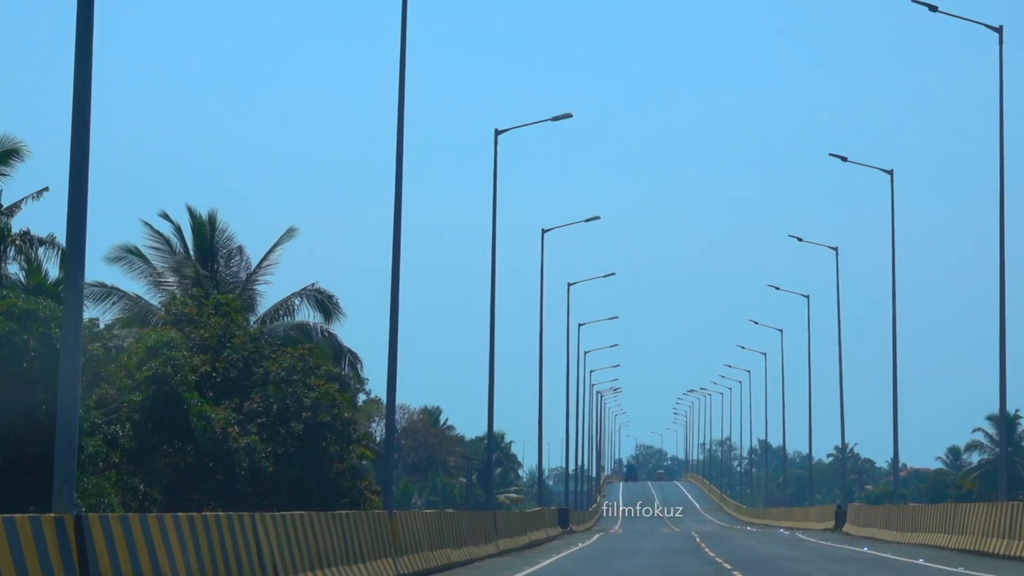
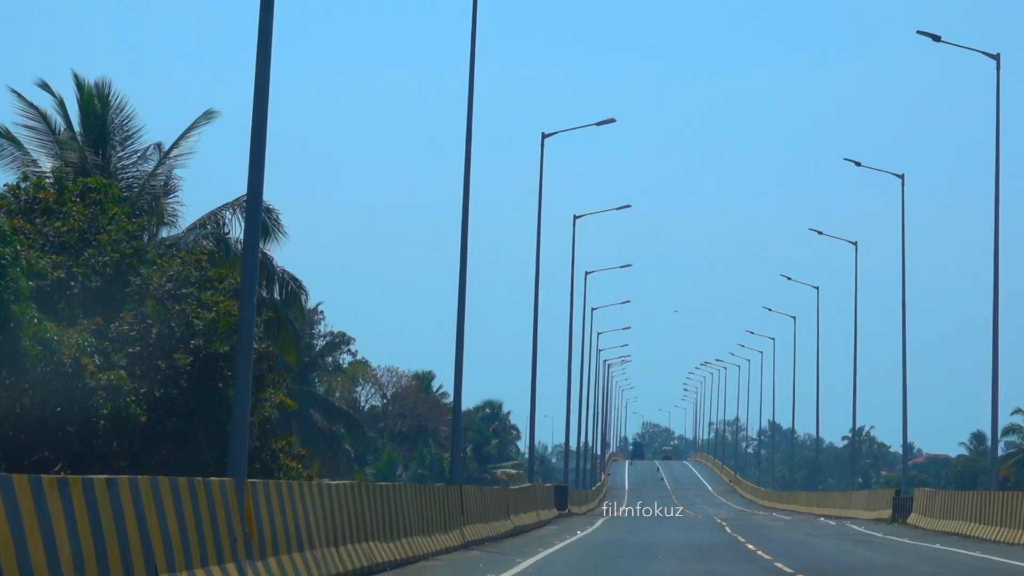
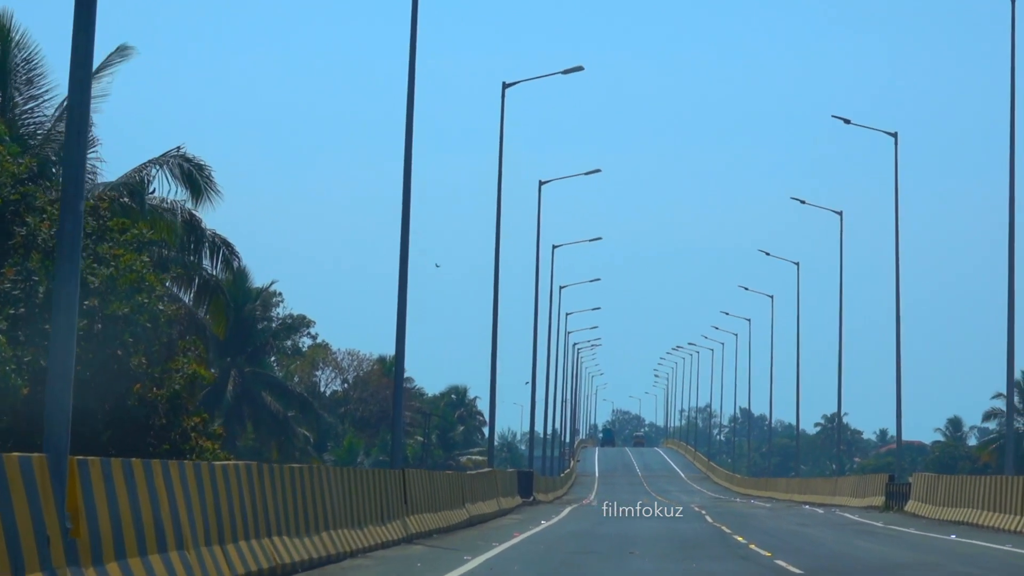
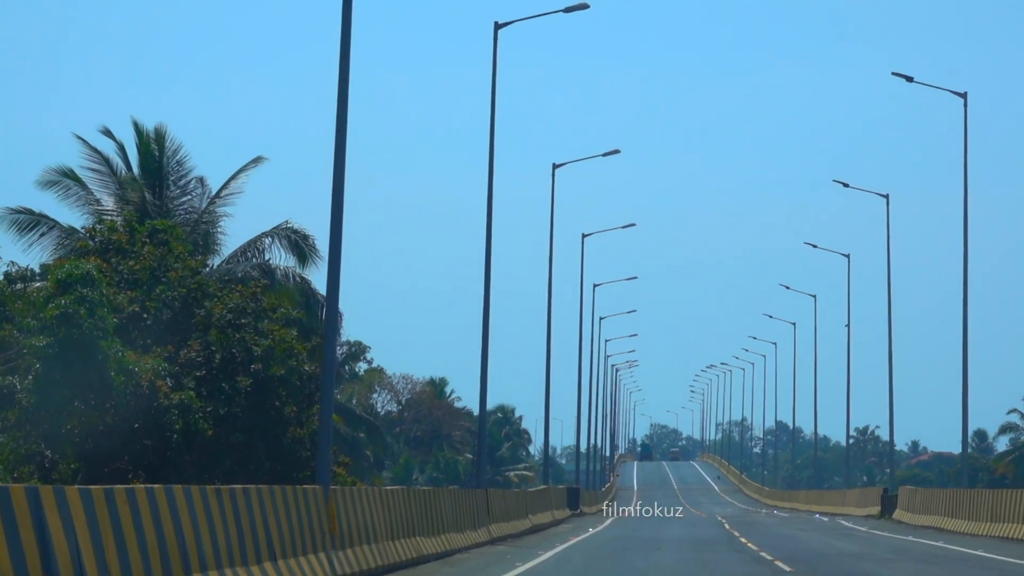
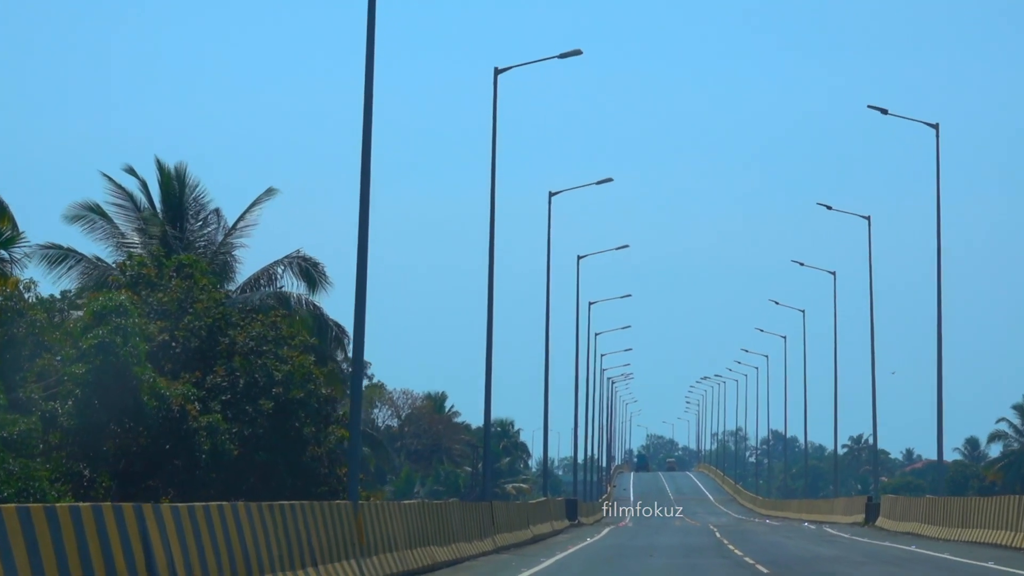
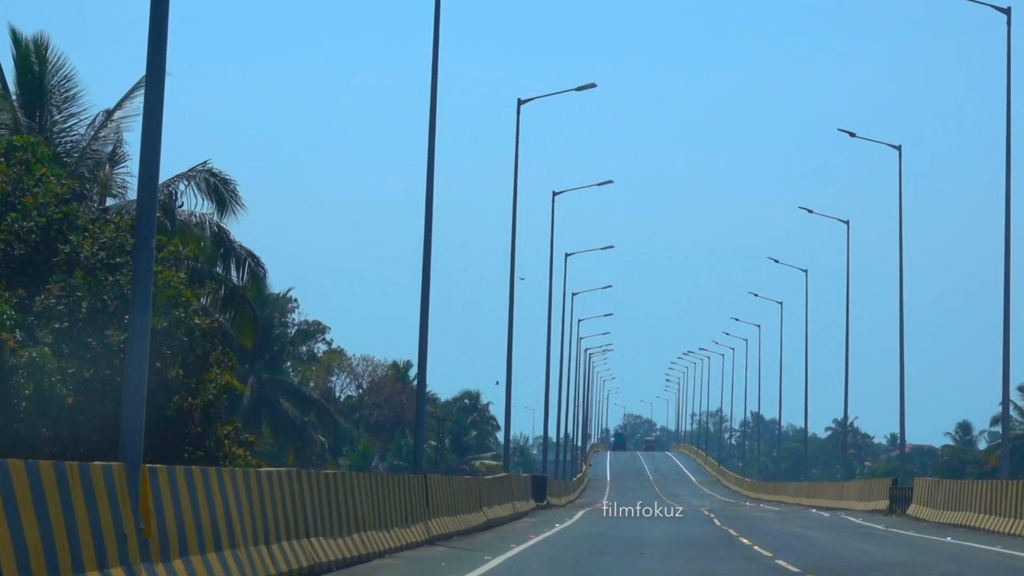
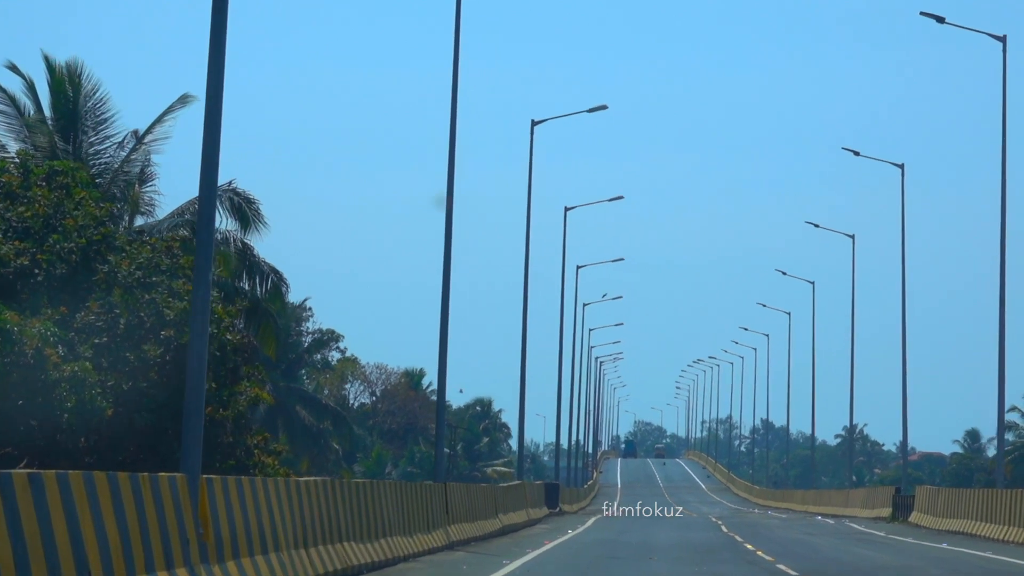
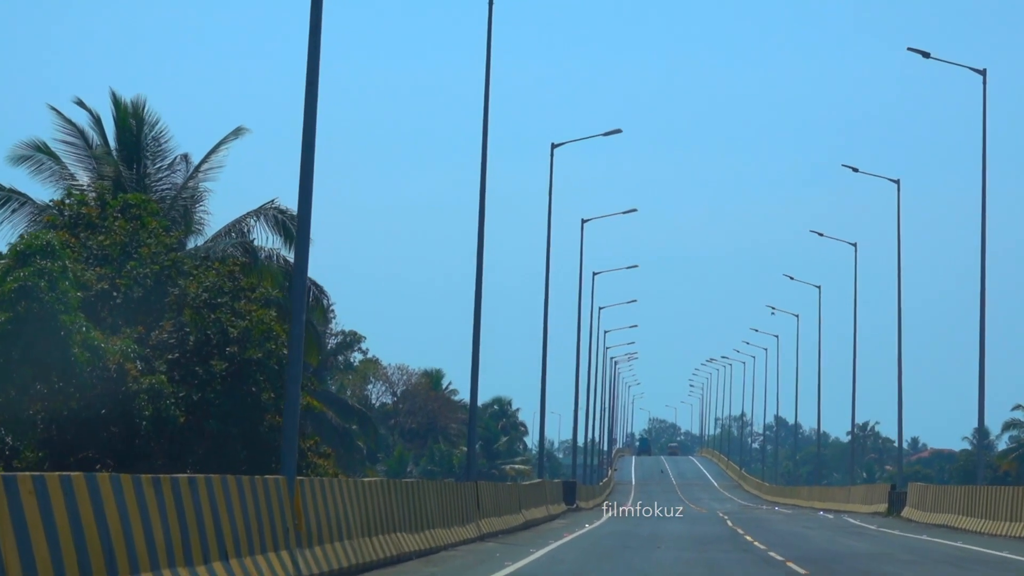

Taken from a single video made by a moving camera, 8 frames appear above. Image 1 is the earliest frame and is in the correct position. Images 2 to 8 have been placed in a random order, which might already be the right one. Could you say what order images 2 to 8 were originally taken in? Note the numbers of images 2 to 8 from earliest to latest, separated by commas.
5, 4, 8, 2, 7, 6, 3
